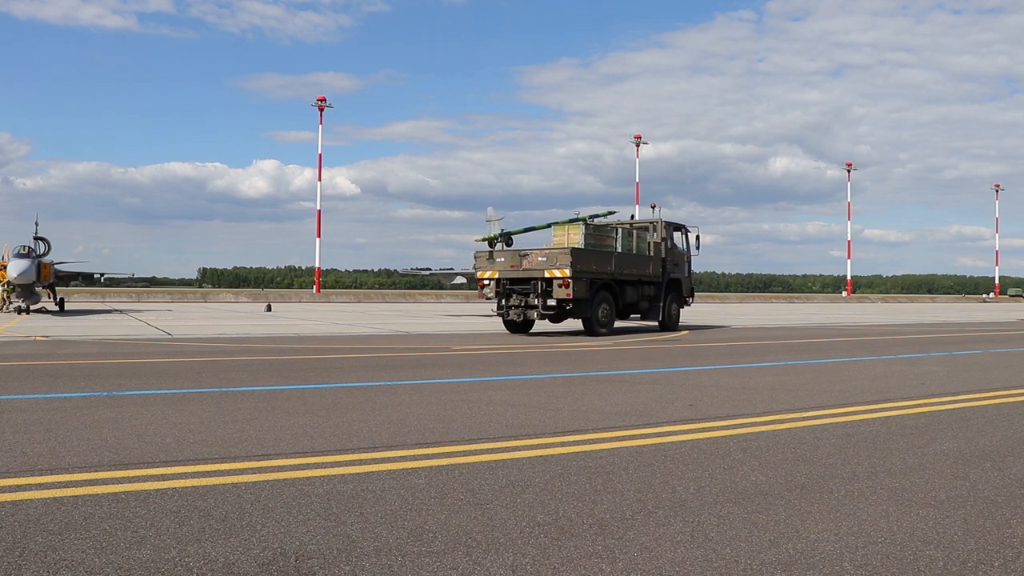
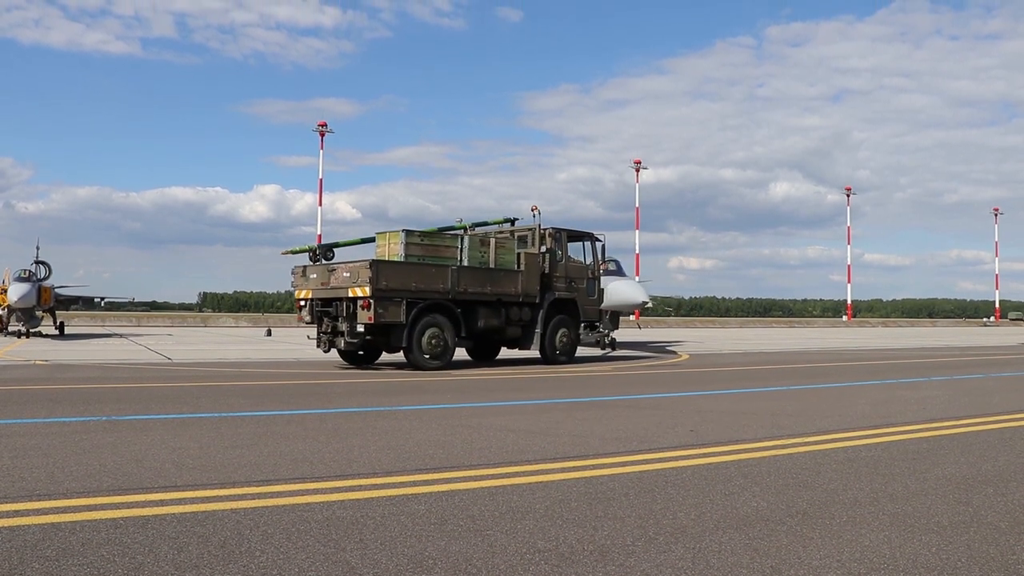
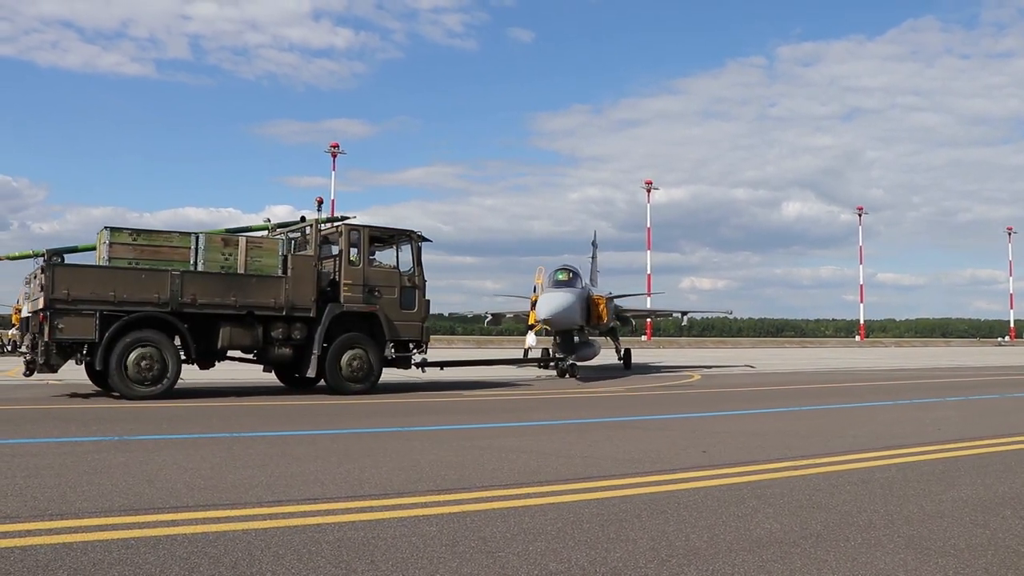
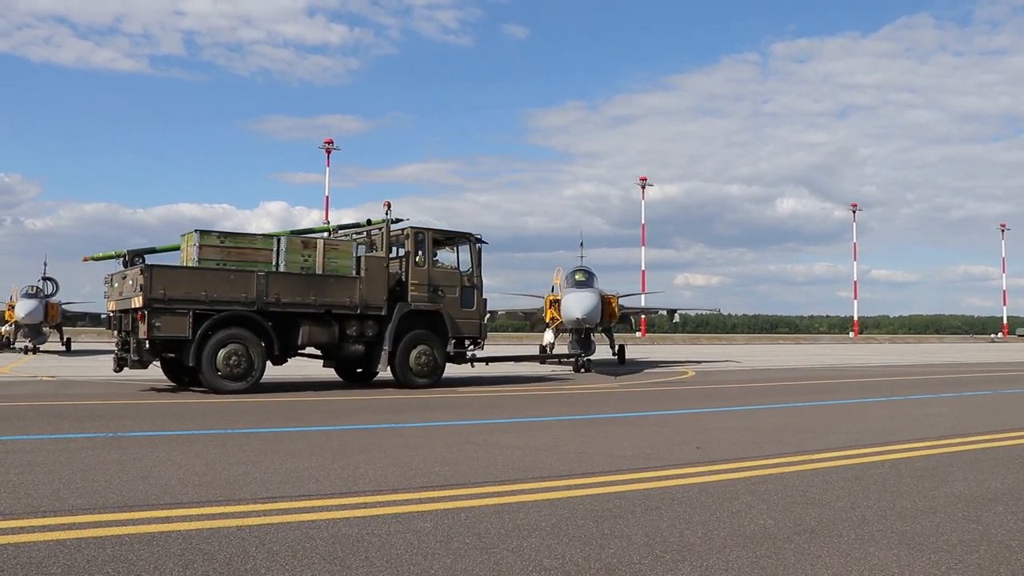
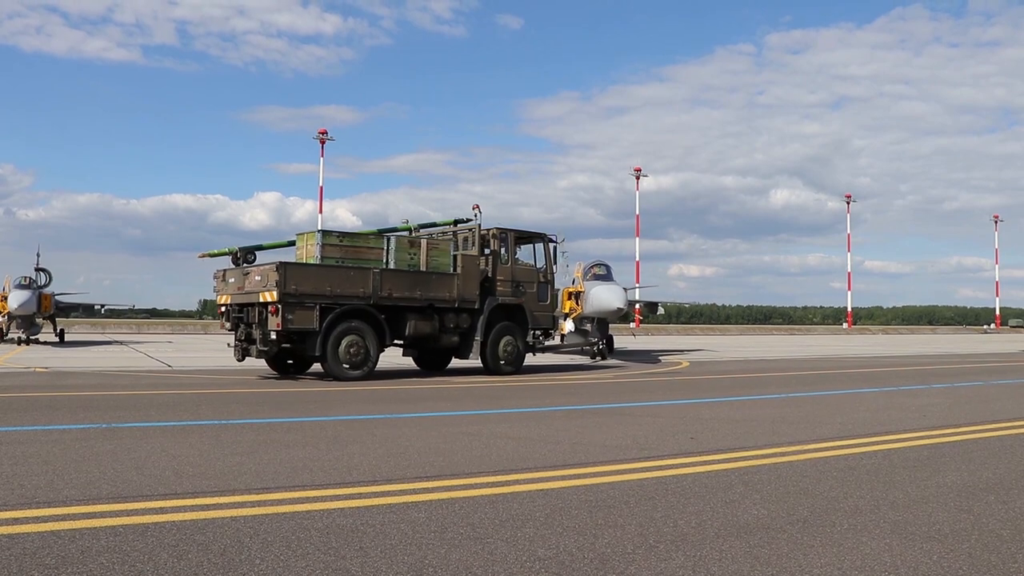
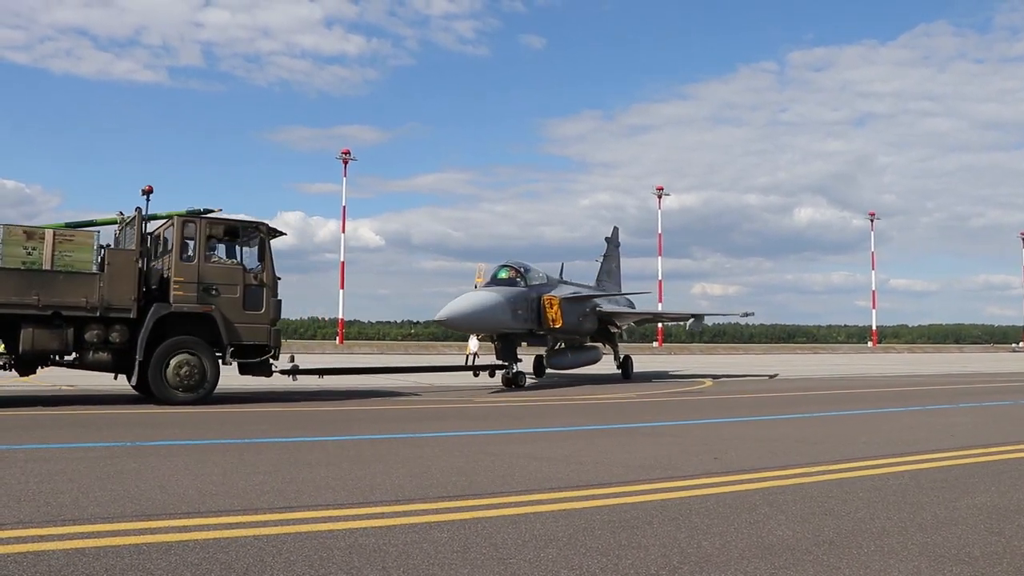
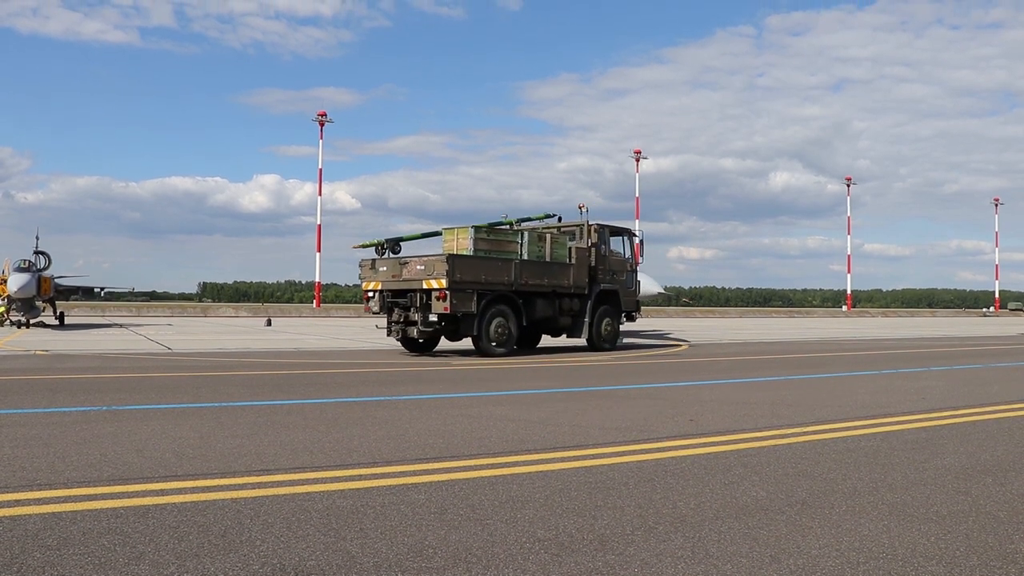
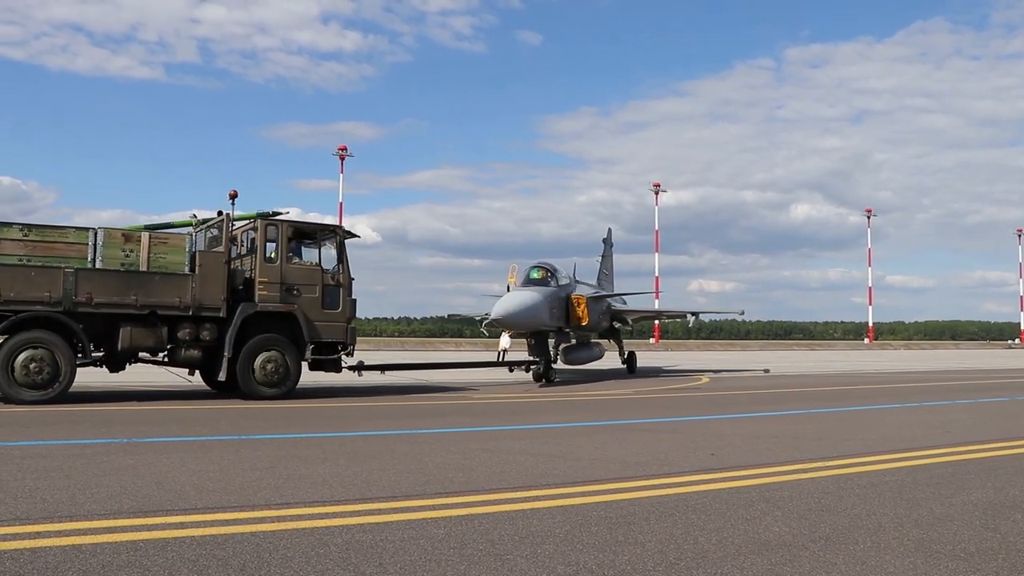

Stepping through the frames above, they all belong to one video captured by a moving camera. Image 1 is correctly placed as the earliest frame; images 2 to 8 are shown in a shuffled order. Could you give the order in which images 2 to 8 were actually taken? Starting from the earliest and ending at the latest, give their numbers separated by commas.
7, 2, 5, 4, 3, 8, 6
